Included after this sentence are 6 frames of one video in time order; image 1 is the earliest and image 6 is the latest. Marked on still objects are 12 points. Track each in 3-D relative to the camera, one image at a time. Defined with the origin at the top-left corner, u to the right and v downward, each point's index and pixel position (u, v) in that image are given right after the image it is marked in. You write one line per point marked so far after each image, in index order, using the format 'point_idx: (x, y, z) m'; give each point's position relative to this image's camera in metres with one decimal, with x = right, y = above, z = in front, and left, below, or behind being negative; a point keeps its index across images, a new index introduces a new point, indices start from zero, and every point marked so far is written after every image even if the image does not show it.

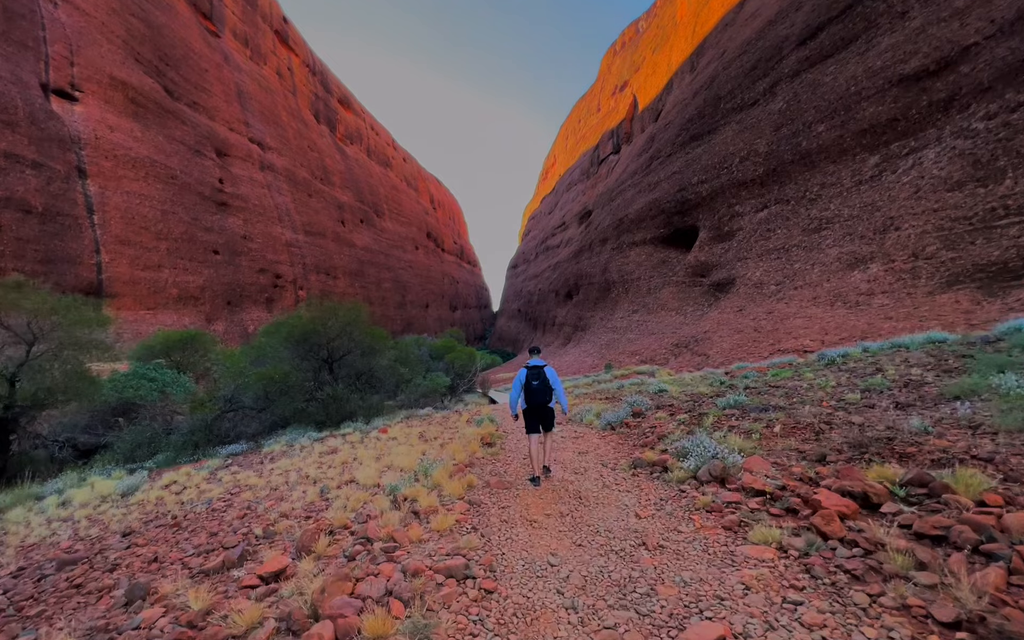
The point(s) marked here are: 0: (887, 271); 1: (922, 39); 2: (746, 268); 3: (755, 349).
0: (+10.5, +1.4, +12.6) m
1: (+13.6, +9.3, +15.0) m
2: (+9.0, +2.0, +17.6) m
3: (+7.0, -0.8, +12.9) m
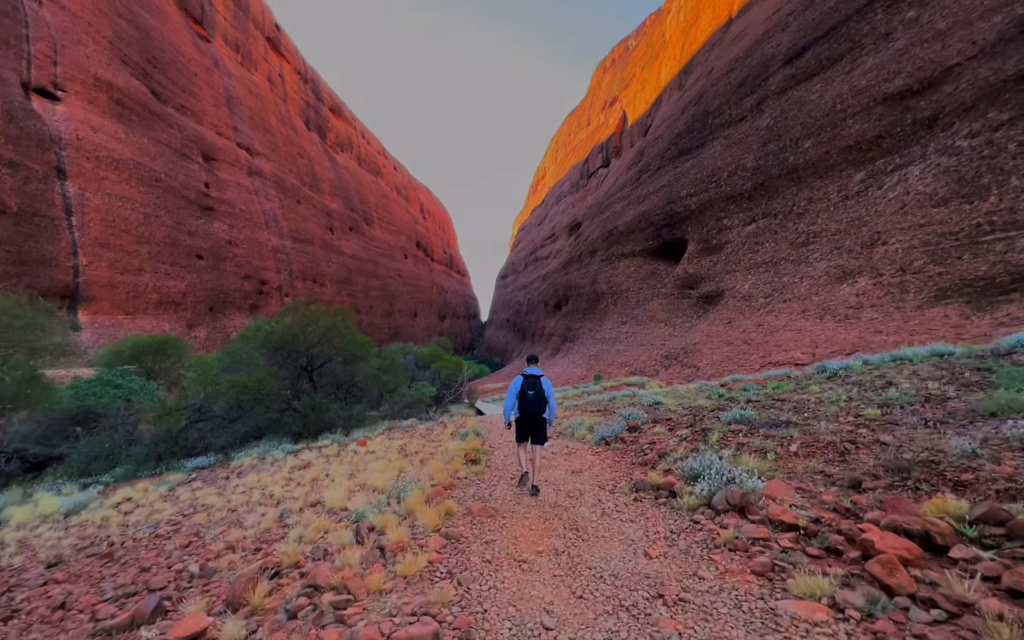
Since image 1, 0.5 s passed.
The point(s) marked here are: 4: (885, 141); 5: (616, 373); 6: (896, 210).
0: (+10.2, +1.0, +12.6) m
1: (+13.3, +8.8, +15.3) m
2: (+8.6, +1.5, +17.6) m
3: (+6.7, -1.2, +12.8) m
4: (+12.3, +5.9, +15.0) m
5: (+4.3, -2.2, +18.7) m
6: (+11.3, +3.2, +13.3) m
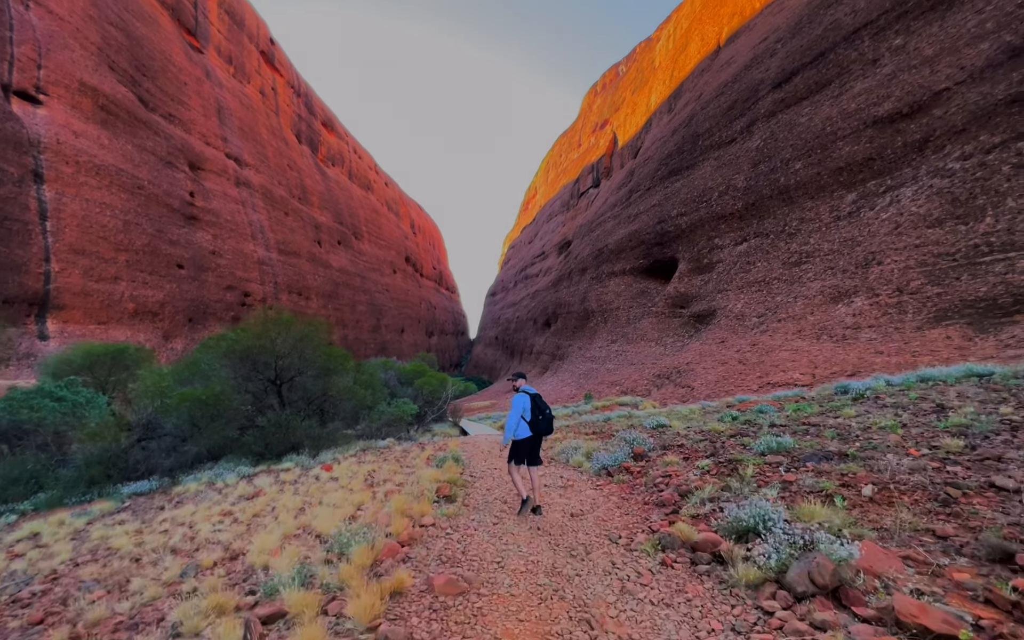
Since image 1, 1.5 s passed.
0: (+9.9, +0.4, +12.4) m
1: (+13.1, +8.1, +15.5) m
2: (+8.2, +0.8, +17.3) m
3: (+6.4, -1.7, +12.4) m
4: (+12.0, +5.2, +15.0) m
5: (+3.8, -2.9, +18.2) m
6: (+11.0, +2.6, +13.2) m
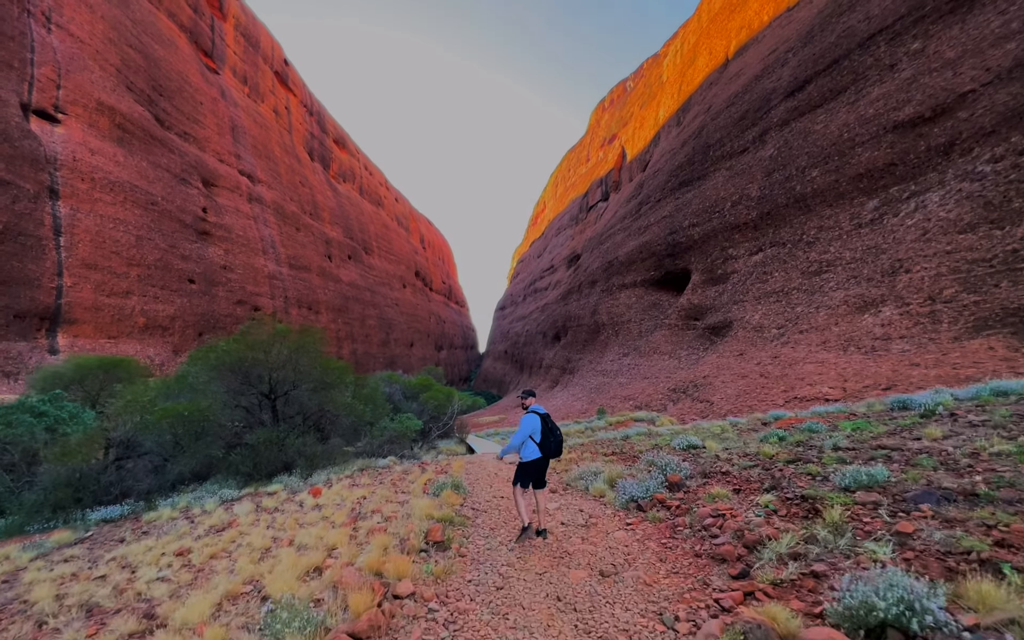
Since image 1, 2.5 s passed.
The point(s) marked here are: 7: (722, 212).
0: (+10.1, +0.1, +11.7) m
1: (+13.3, +7.7, +15.0) m
2: (+8.5, +0.3, +16.7) m
3: (+6.6, -2.0, +11.8) m
4: (+12.3, +4.9, +14.4) m
5: (+4.2, -3.4, +17.6) m
6: (+11.3, +2.3, +12.6) m
7: (+9.3, +4.8, +19.9) m
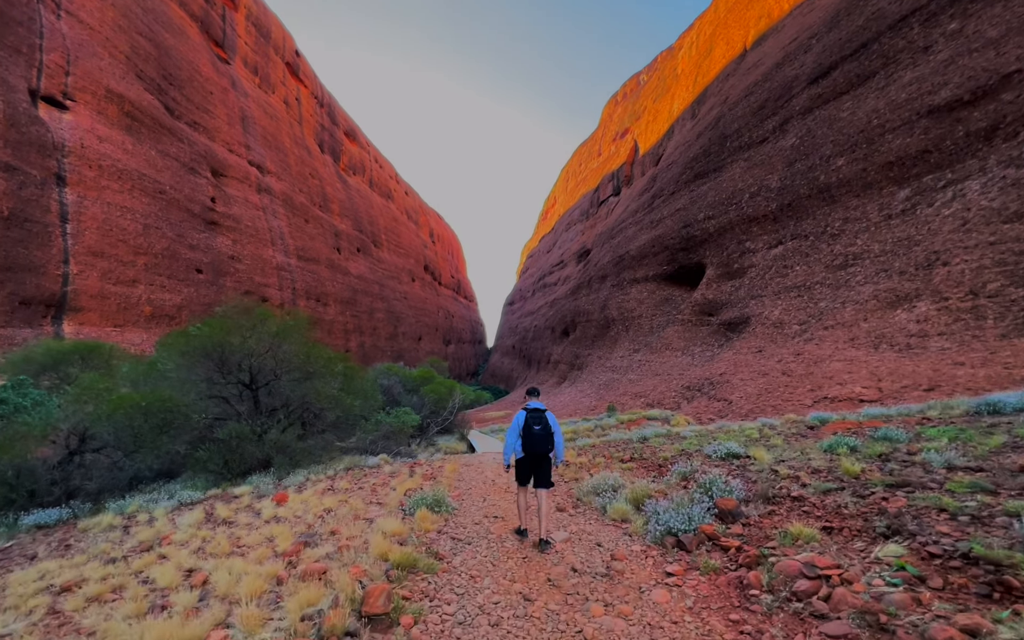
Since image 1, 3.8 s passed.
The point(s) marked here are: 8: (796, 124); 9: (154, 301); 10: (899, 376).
0: (+10.3, +0.2, +10.9) m
1: (+13.7, +7.8, +14.0) m
2: (+8.8, +0.5, +15.9) m
3: (+6.7, -1.8, +11.0) m
4: (+12.6, +4.9, +13.5) m
5: (+4.4, -3.2, +16.9) m
6: (+11.5, +2.4, +11.7) m
7: (+9.6, +5.0, +19.0) m
8: (+11.9, +8.2, +18.8) m
9: (-15.2, +0.8, +18.8) m
10: (+8.2, -1.2, +9.7) m
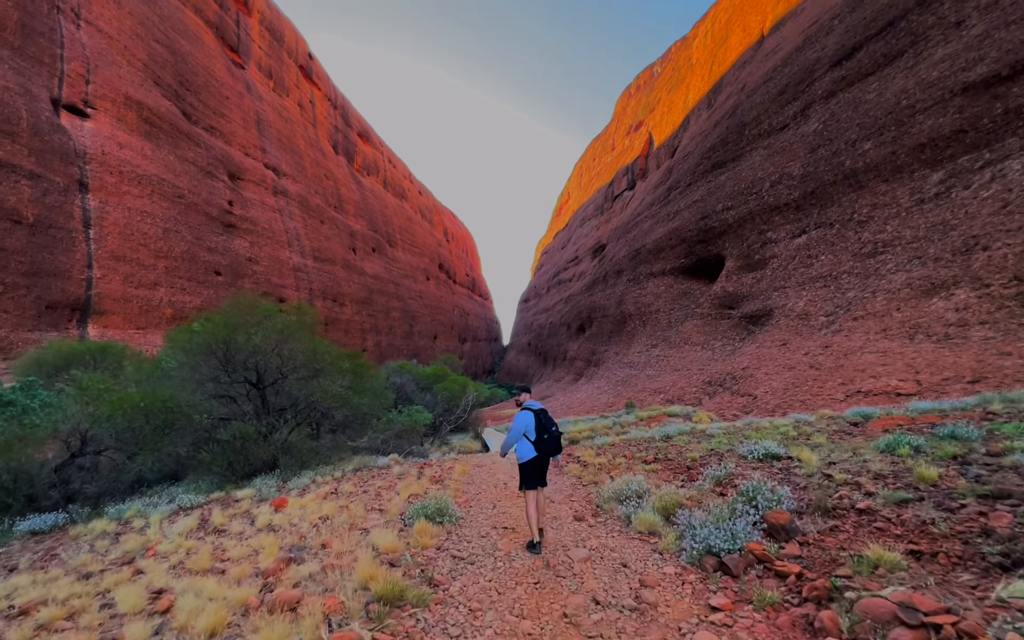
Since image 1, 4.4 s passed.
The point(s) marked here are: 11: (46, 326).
0: (+10.6, +0.5, +10.3) m
1: (+14.0, +8.1, +13.2) m
2: (+9.3, +0.8, +15.3) m
3: (+7.1, -1.6, +10.5) m
4: (+12.9, +5.3, +12.8) m
5: (+5.0, -2.9, +16.5) m
6: (+11.8, +2.7, +11.0) m
7: (+10.2, +5.3, +18.4) m
8: (+12.4, +8.6, +18.1) m
9: (-14.6, +0.8, +19.1) m
10: (+8.5, -1.0, +9.2) m
11: (-15.6, -0.2, +15.0) m
